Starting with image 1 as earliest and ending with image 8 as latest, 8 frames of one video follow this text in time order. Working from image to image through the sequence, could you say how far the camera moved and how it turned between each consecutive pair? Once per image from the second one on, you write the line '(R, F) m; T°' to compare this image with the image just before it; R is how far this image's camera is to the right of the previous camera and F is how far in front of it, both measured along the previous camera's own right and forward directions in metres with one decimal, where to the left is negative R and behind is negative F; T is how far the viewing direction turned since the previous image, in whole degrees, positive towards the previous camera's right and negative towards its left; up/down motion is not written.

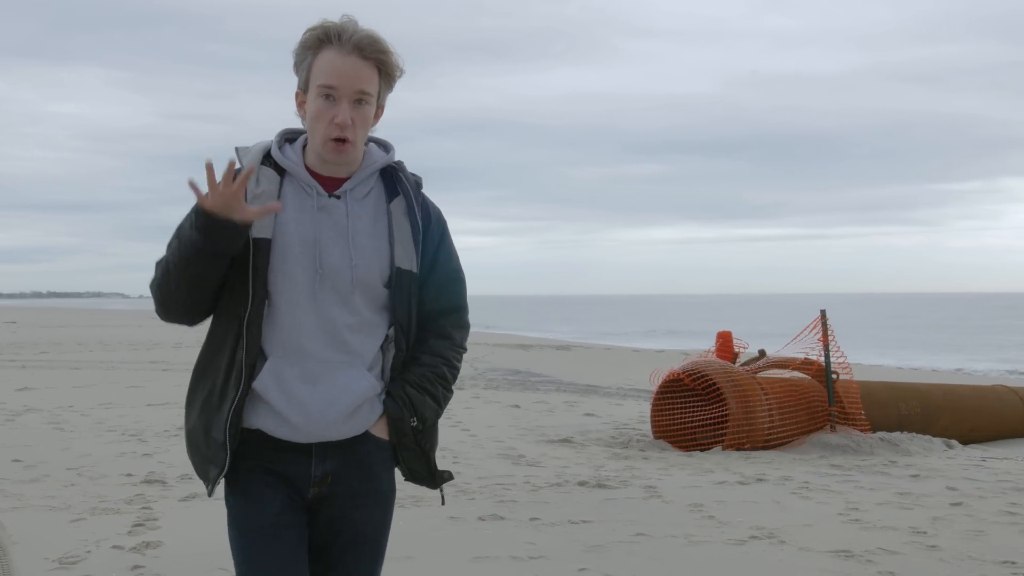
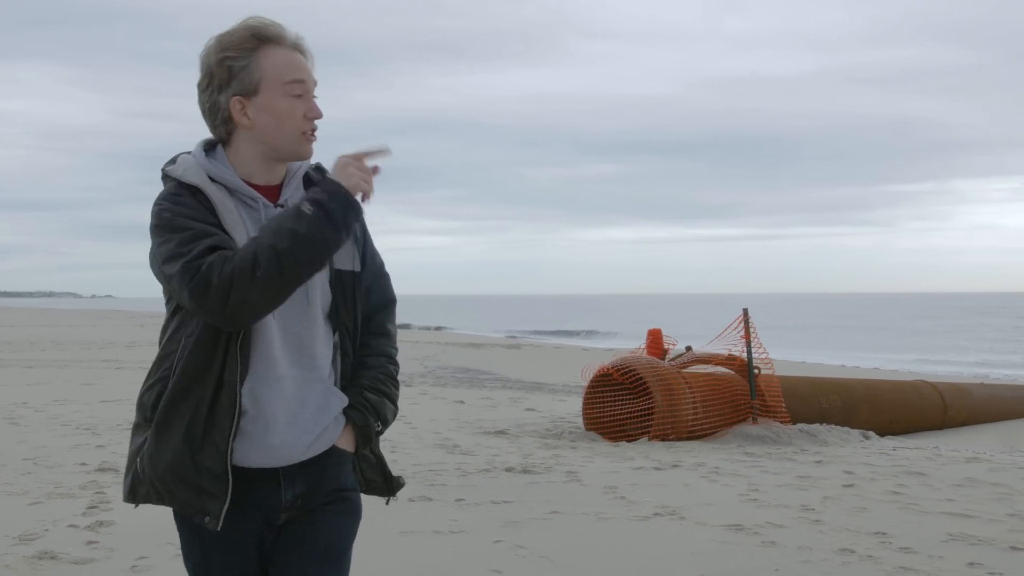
(+0.2, -0.4) m; +3°
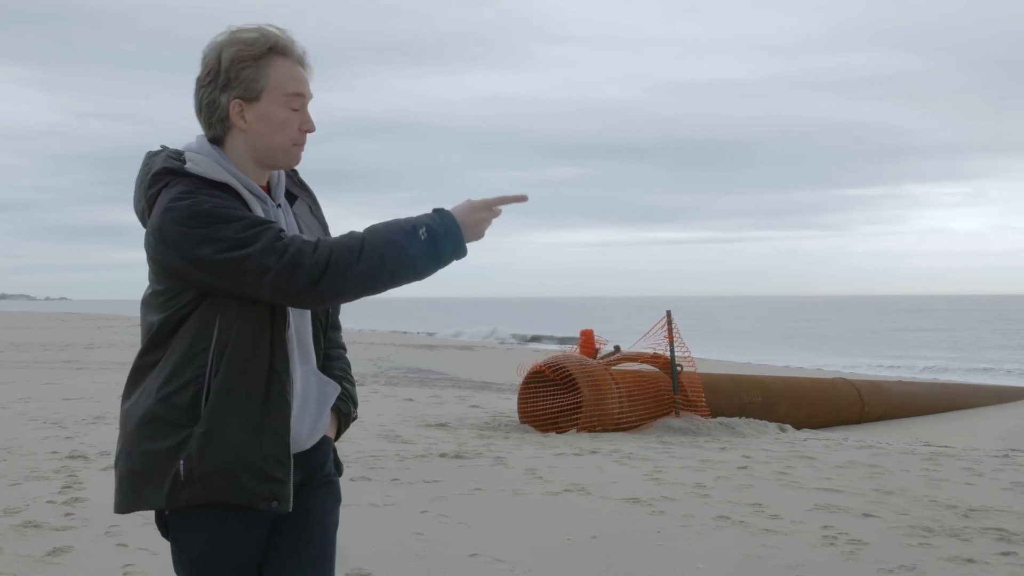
(+0.2, -0.6) m; +3°
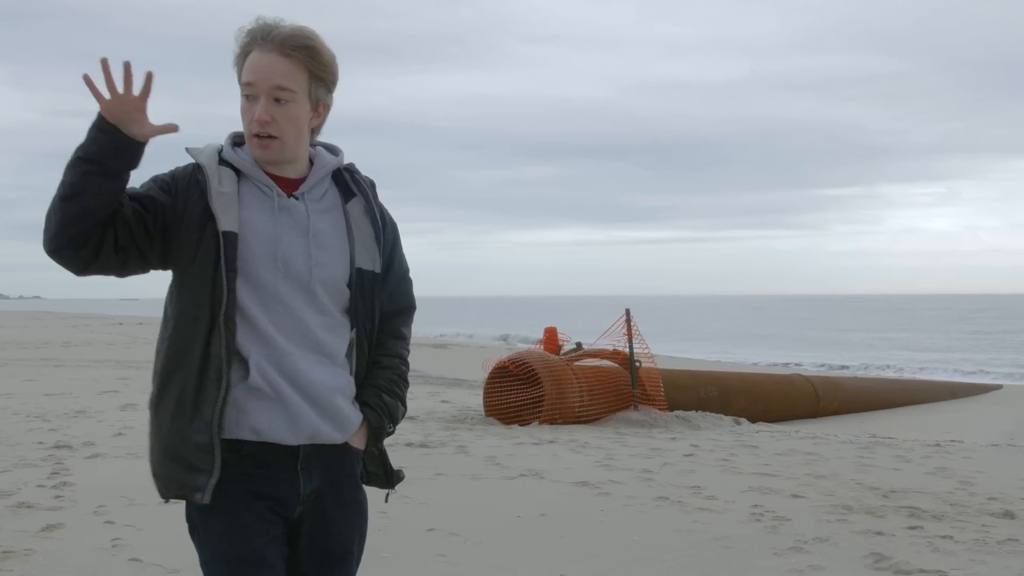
(+0.1, -0.4) m; +1°
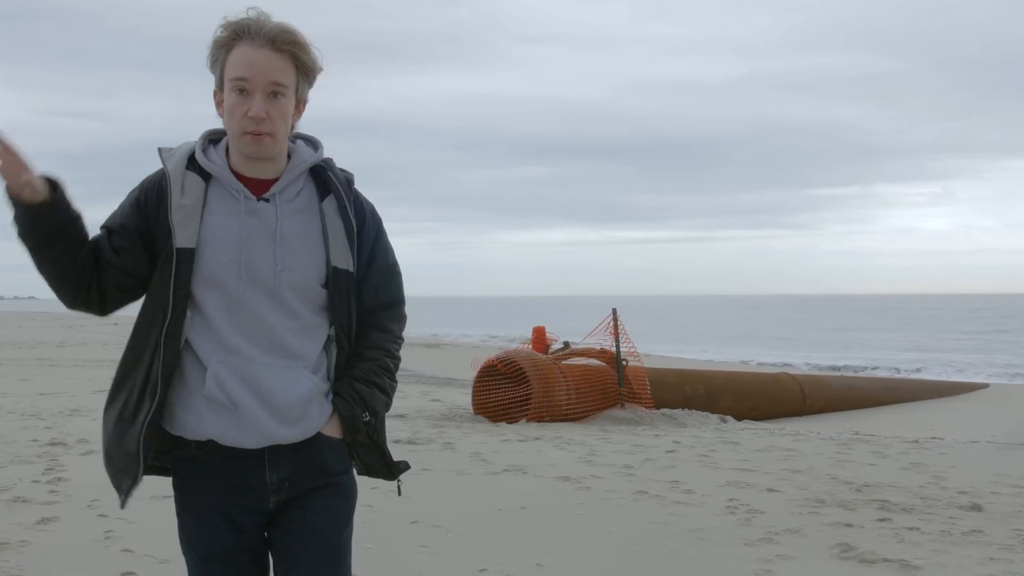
(+0.1, -0.1) m; 0°
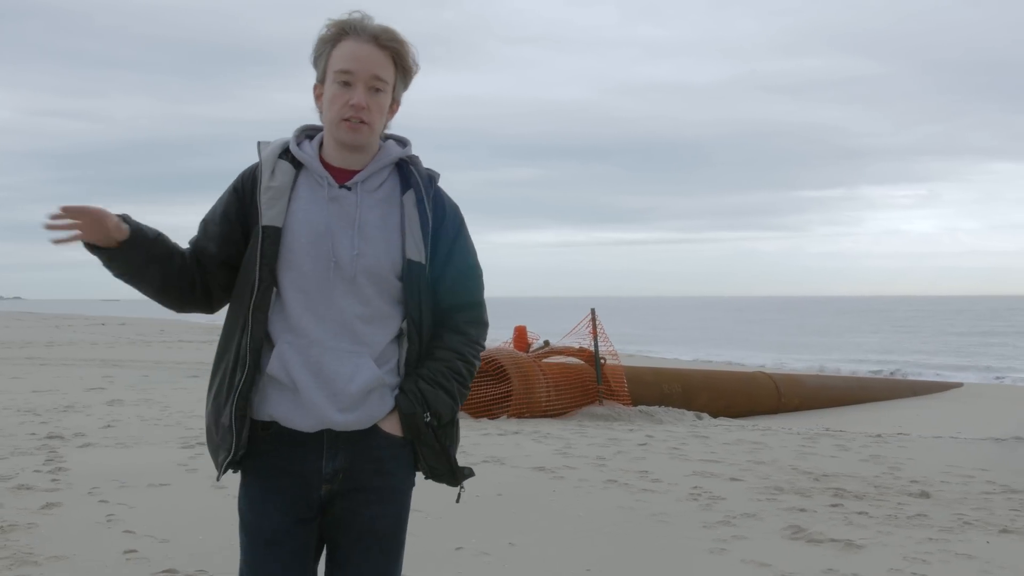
(+0.1, -0.3) m; +1°
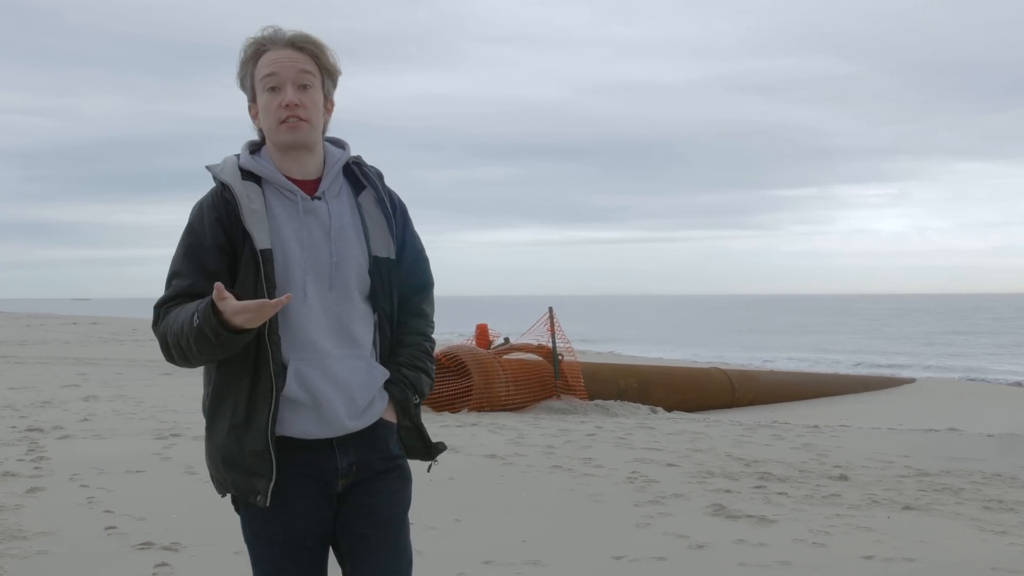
(+0.1, -0.4) m; +2°
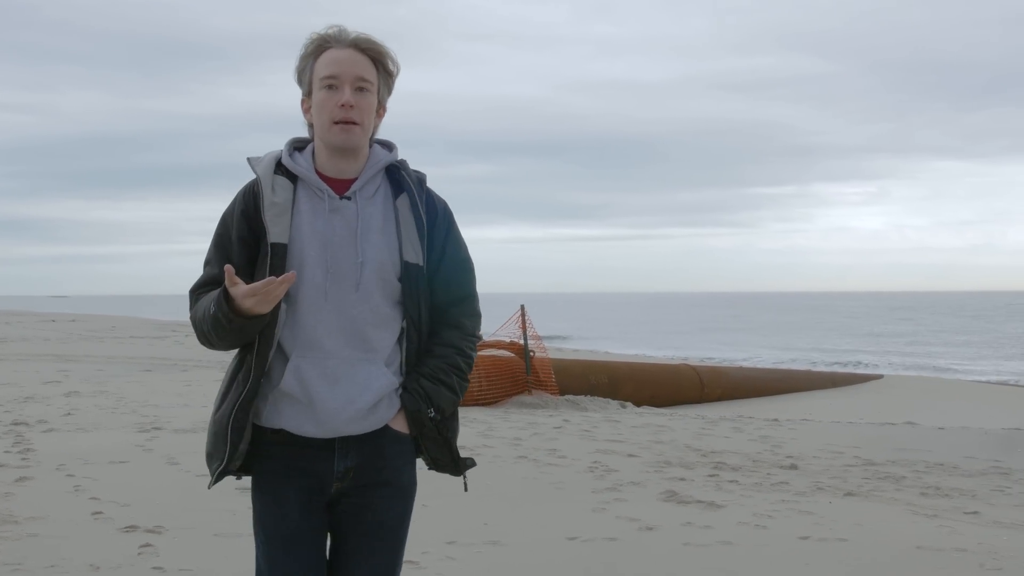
(+0.1, -0.3) m; +1°
